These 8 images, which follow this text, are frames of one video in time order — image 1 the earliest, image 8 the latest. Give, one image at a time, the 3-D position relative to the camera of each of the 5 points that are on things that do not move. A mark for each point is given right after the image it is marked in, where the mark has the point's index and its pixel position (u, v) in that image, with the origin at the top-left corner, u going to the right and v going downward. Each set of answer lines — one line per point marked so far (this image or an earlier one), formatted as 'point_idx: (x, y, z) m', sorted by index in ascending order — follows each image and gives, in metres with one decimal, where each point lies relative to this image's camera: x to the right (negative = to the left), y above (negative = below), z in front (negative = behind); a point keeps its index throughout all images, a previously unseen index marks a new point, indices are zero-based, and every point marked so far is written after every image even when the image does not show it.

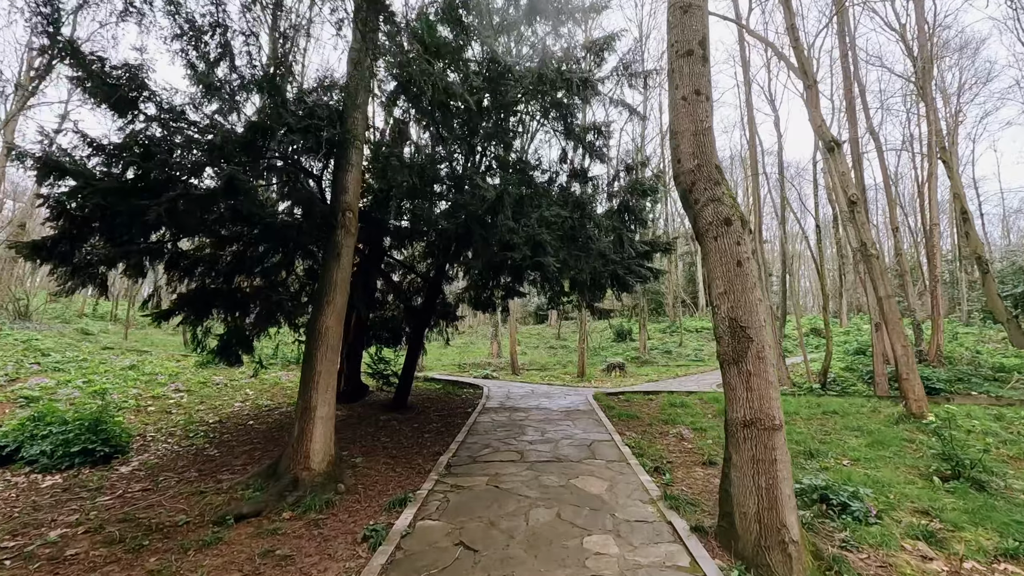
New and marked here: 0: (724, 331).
0: (+1.3, -0.3, +3.2) m
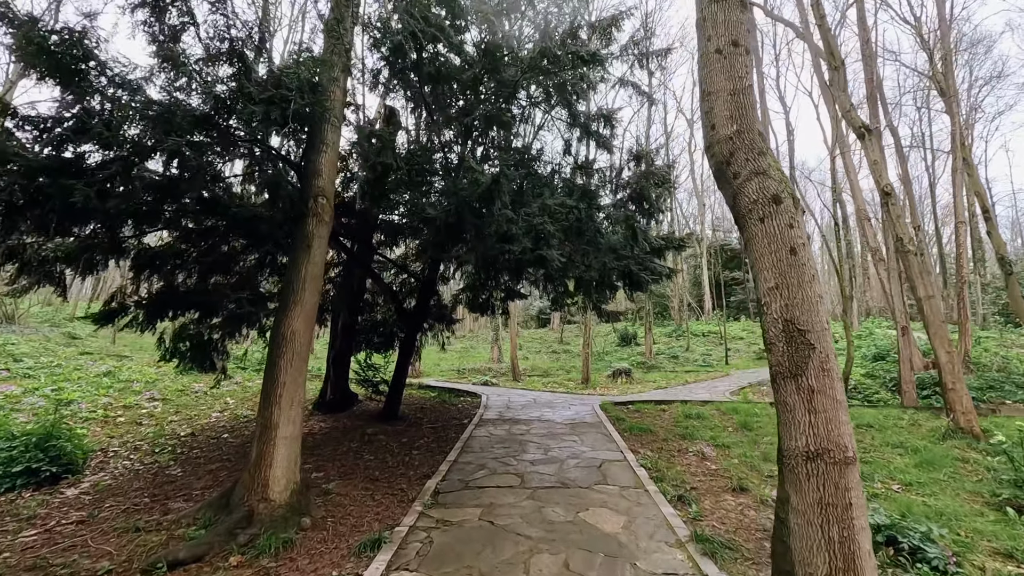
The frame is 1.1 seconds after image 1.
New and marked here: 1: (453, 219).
0: (+1.2, -0.2, +2.5) m
1: (-0.6, +0.7, +5.7) m
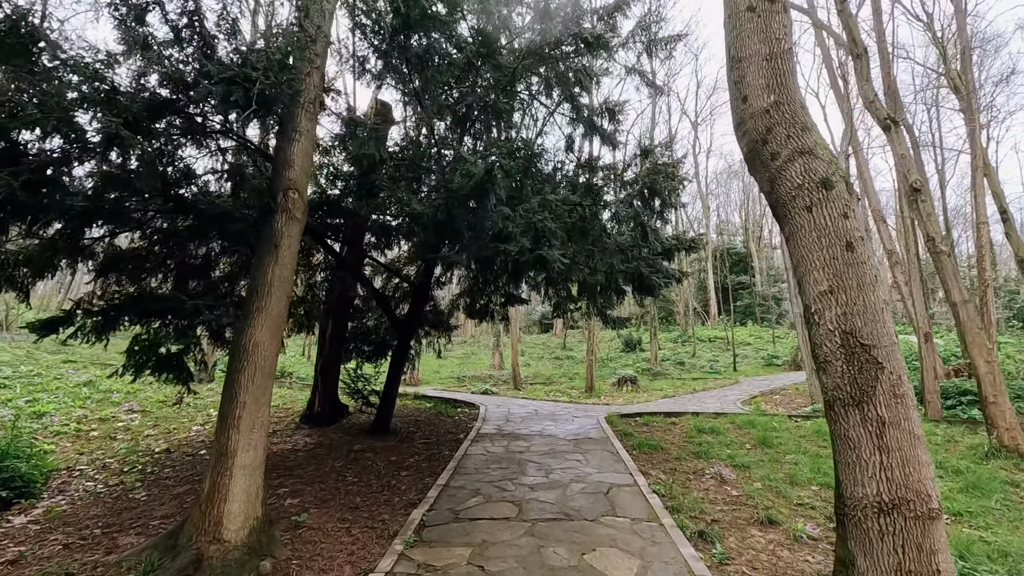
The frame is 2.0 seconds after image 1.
0: (+1.2, -0.2, +2.0) m
1: (-0.6, +0.7, +5.2) m
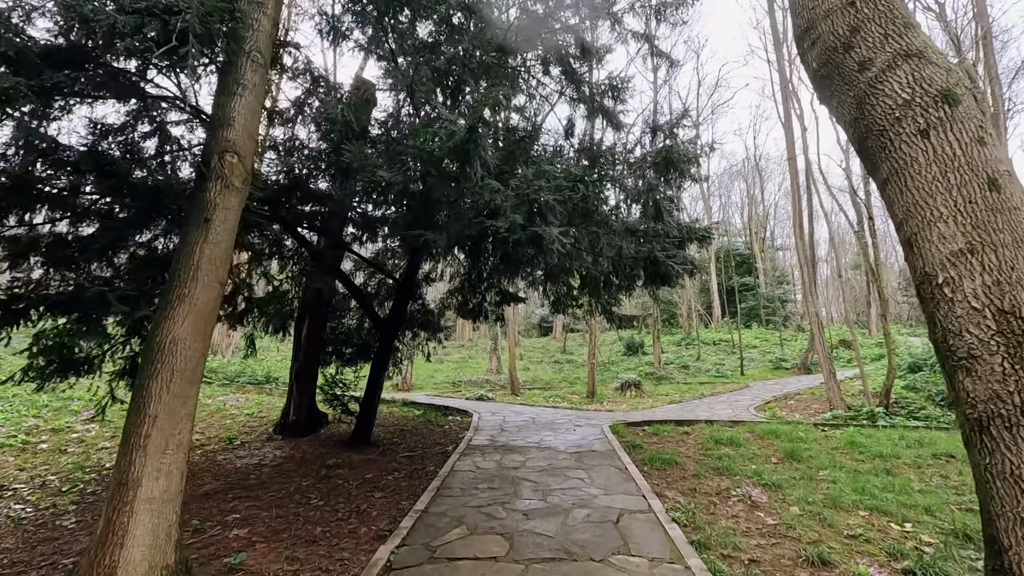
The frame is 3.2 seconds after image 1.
0: (+1.1, -0.1, +1.3) m
1: (-0.7, +0.8, +4.5) m
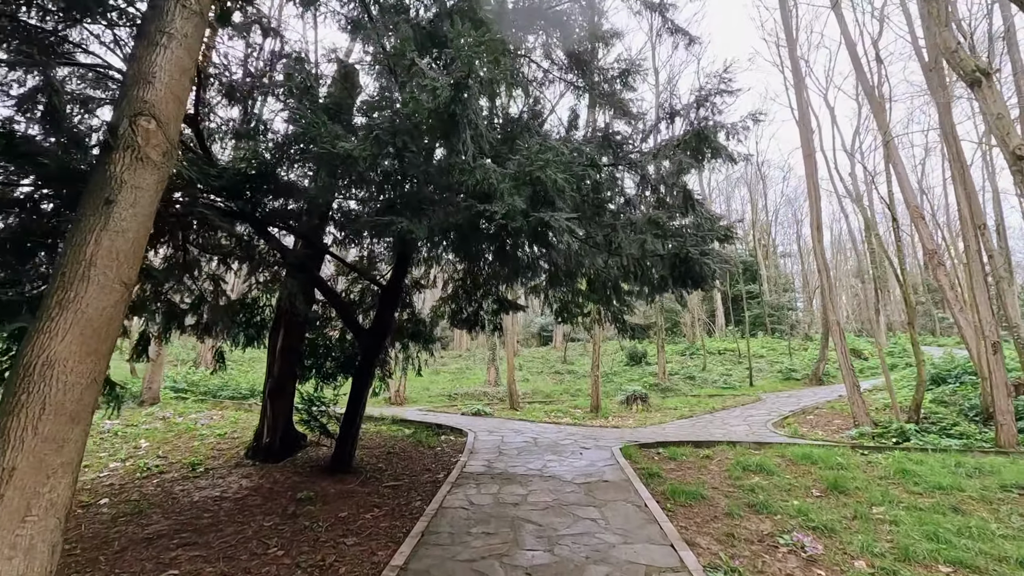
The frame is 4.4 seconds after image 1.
0: (+1.1, -0.1, +0.6) m
1: (-0.7, +0.7, +3.8) m
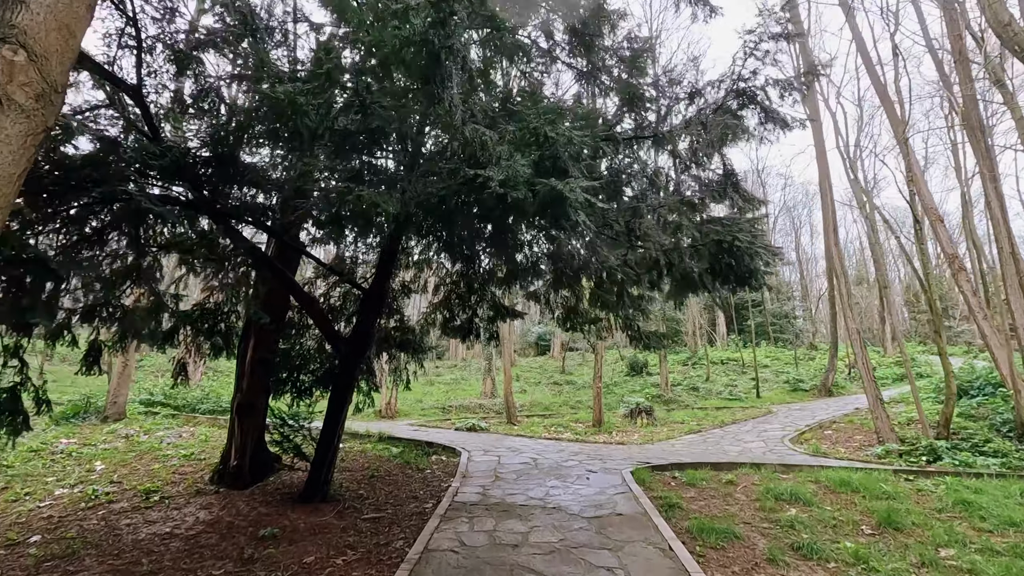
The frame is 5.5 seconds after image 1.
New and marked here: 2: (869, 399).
0: (+1.1, -0.1, -0.1) m
1: (-0.7, +0.7, +3.1) m
2: (+5.7, -1.8, +8.6) m
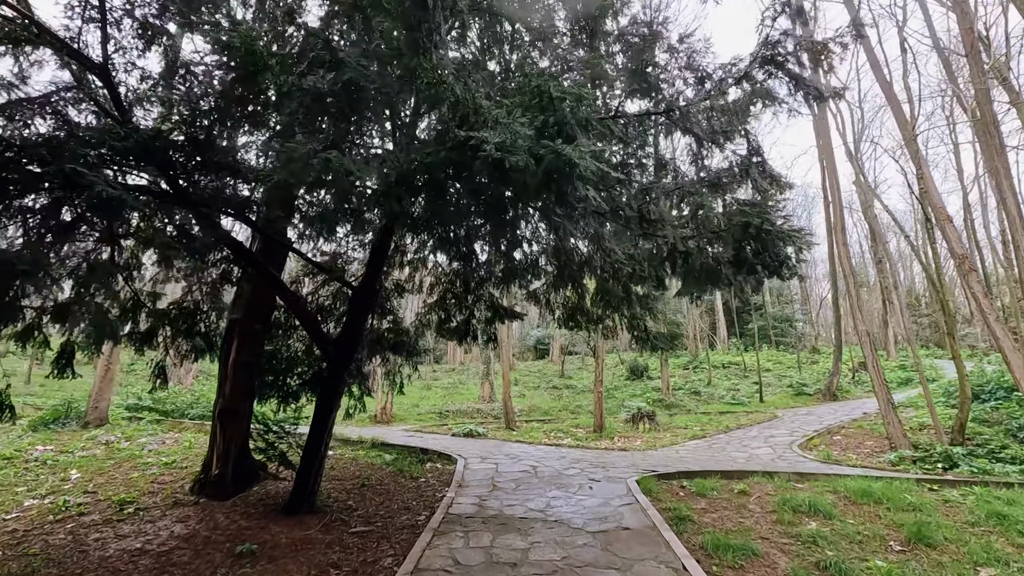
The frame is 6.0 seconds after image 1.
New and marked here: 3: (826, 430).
0: (+1.1, 0.0, -0.3) m
1: (-0.7, +0.8, +2.8) m
2: (+5.7, -1.8, +8.3) m
3: (+5.5, -2.5, +9.5) m
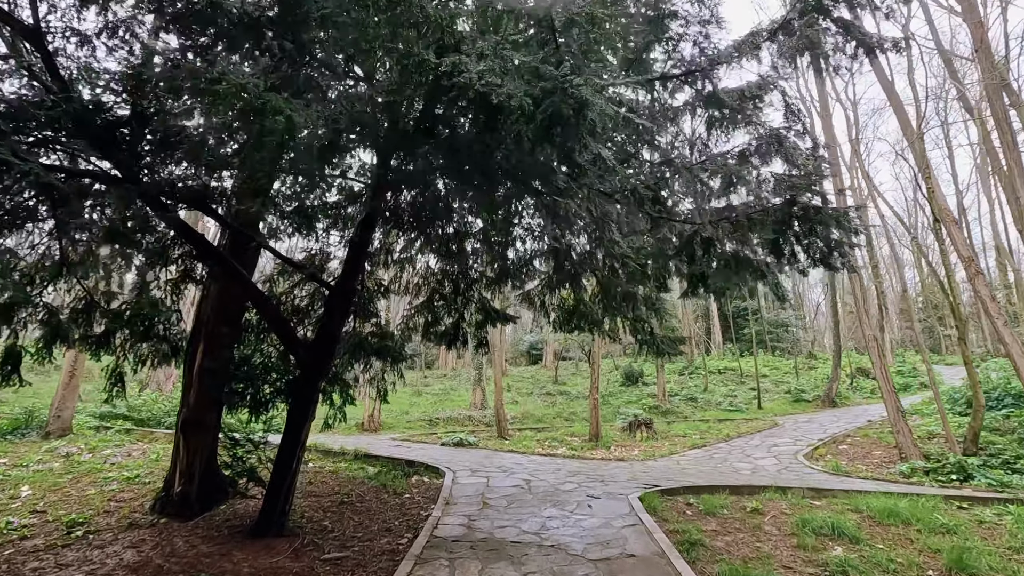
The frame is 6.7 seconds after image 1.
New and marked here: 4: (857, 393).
0: (+1.1, +0.1, -0.7) m
1: (-0.8, +0.8, +2.4) m
2: (+5.5, -1.8, +7.9) m
3: (+5.4, -2.6, +9.1) m
4: (+10.6, -3.2, +16.5) m
